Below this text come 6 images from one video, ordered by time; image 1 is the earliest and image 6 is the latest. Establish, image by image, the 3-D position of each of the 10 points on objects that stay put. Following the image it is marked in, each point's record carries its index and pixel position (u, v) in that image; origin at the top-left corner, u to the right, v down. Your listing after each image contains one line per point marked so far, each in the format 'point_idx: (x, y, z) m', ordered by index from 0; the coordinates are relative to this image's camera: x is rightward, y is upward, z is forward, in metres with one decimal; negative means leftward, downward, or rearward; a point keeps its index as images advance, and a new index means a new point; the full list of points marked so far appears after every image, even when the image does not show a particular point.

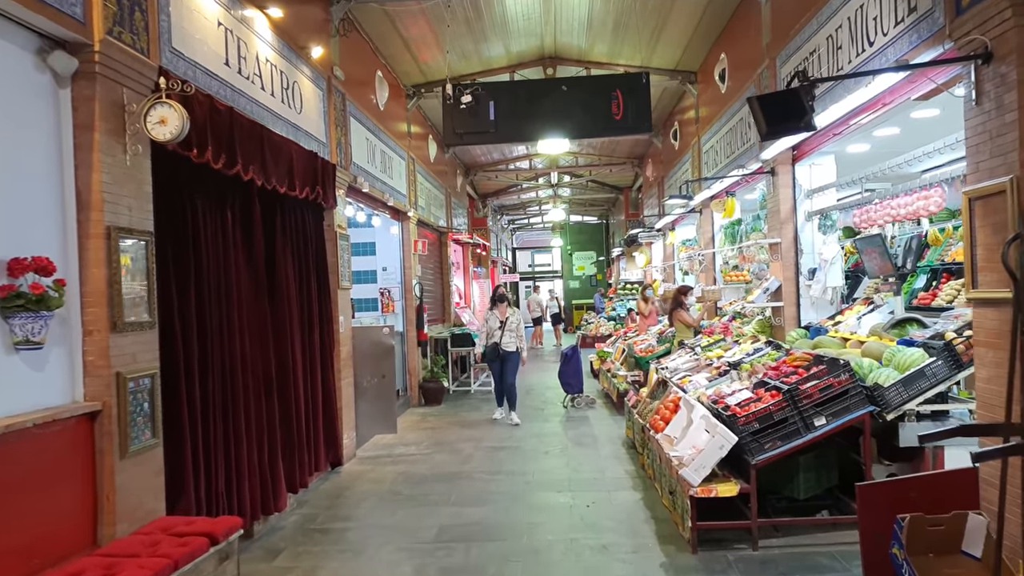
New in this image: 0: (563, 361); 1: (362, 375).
0: (+0.5, -0.8, +10.0) m
1: (-1.2, -0.7, +7.3) m
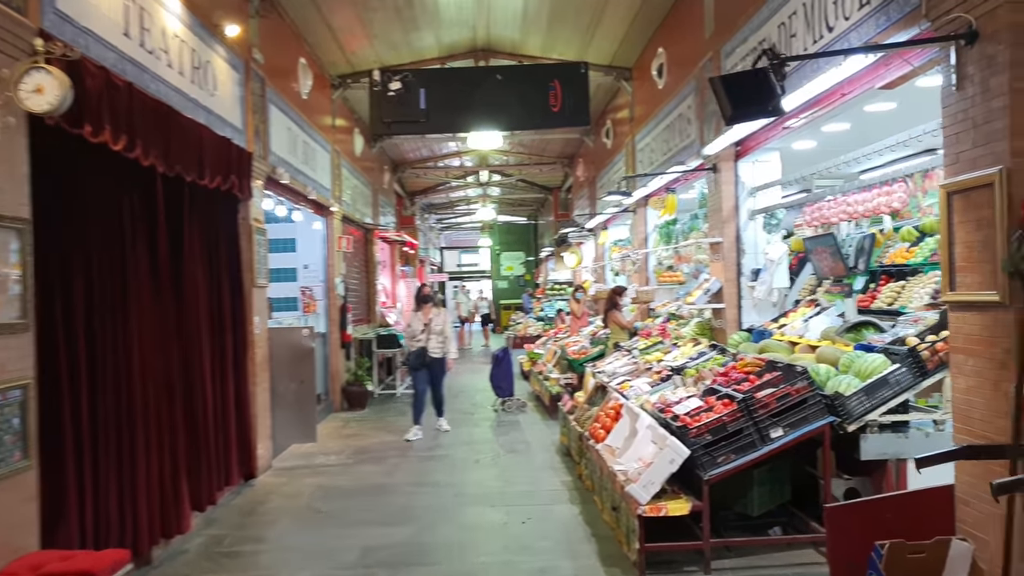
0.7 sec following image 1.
0: (-0.2, -0.8, +9.6) m
1: (-1.7, -0.7, +6.8) m
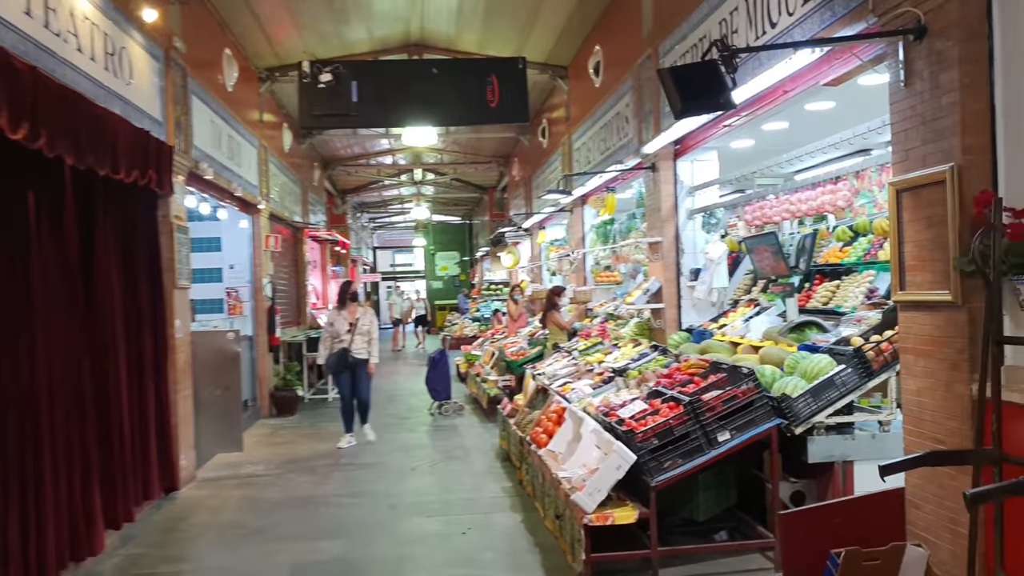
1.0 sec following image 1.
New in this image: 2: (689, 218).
0: (-0.8, -0.8, +9.4) m
1: (-2.1, -0.7, +6.4) m
2: (+1.3, +0.5, +6.7) m
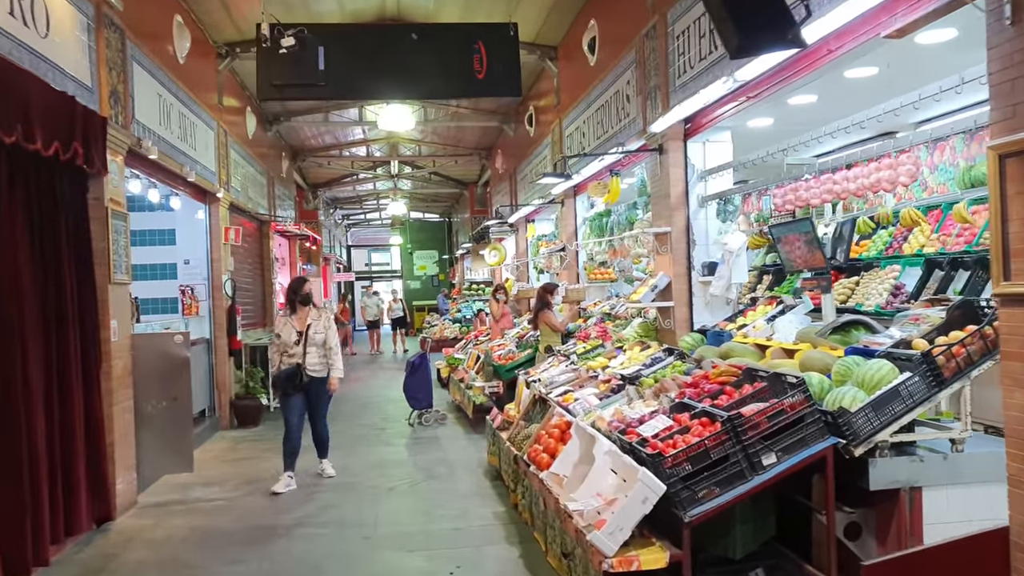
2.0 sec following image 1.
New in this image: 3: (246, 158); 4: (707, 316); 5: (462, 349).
0: (-1.0, -0.8, +8.6) m
1: (-2.2, -0.6, +5.6) m
2: (+1.2, +0.5, +6.0) m
3: (-3.0, +1.5, +10.7) m
4: (+1.2, -0.2, +6.0) m
5: (-0.6, -0.7, +11.1) m
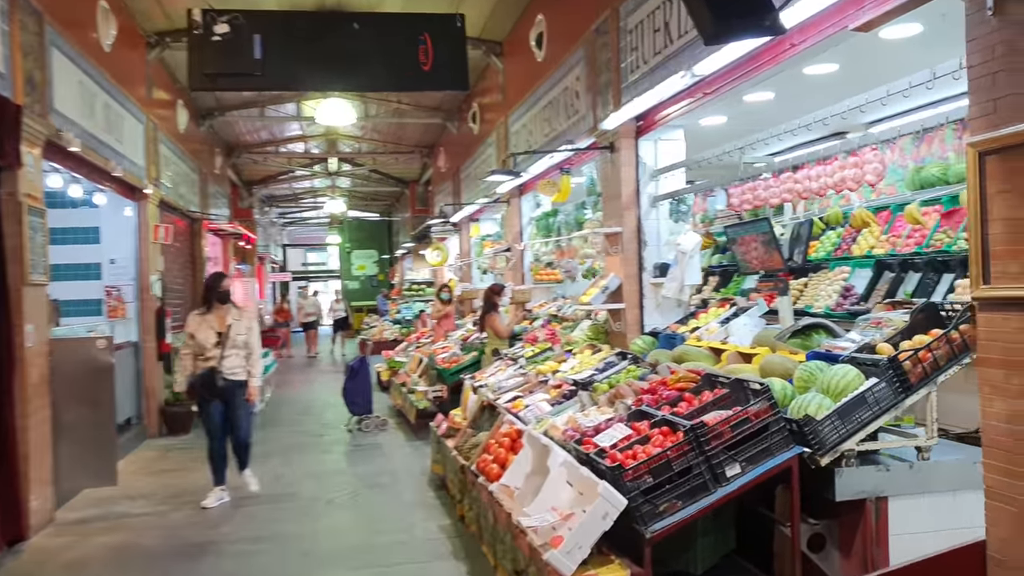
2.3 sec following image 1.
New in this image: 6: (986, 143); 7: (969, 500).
0: (-1.4, -0.8, +8.3) m
1: (-2.5, -0.7, +5.2) m
2: (+0.9, +0.5, +5.8) m
3: (-3.6, +1.5, +10.2) m
4: (+0.9, -0.2, +5.8) m
5: (-1.3, -0.7, +10.8) m
6: (+1.3, +0.4, +2.6) m
7: (+1.6, -0.8, +3.4) m
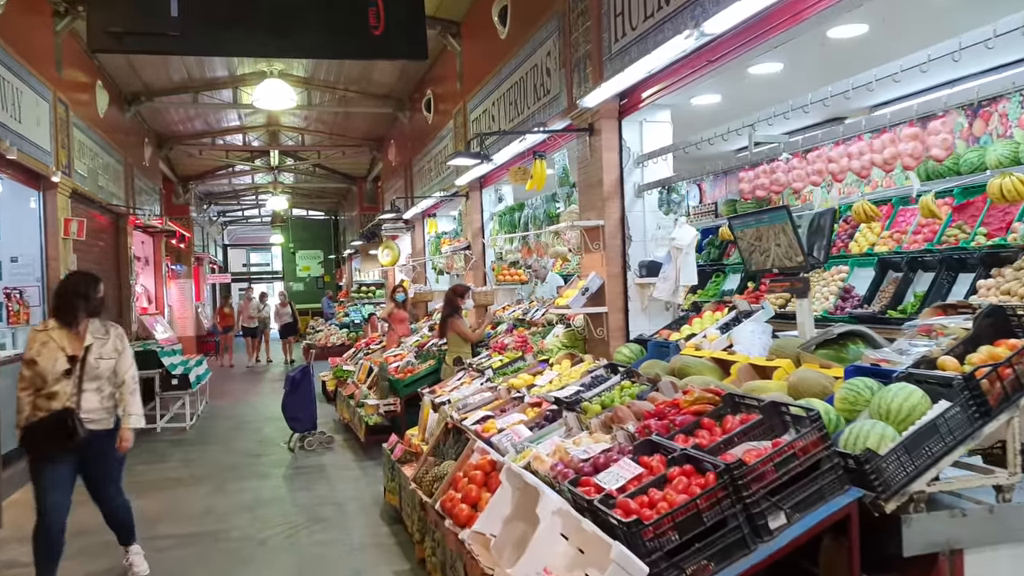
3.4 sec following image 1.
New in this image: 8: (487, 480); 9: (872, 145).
0: (-1.8, -0.8, +7.5) m
1: (-2.6, -0.7, +4.4) m
2: (+0.7, +0.5, +5.1) m
3: (-4.0, +1.4, +9.3) m
4: (+0.7, -0.2, +5.1) m
5: (-1.7, -0.7, +10.0) m
6: (+1.3, +0.4, +1.9) m
7: (+1.6, -0.8, +2.8) m
8: (-0.1, -0.7, +3.6) m
9: (+1.5, +0.6, +4.1) m
